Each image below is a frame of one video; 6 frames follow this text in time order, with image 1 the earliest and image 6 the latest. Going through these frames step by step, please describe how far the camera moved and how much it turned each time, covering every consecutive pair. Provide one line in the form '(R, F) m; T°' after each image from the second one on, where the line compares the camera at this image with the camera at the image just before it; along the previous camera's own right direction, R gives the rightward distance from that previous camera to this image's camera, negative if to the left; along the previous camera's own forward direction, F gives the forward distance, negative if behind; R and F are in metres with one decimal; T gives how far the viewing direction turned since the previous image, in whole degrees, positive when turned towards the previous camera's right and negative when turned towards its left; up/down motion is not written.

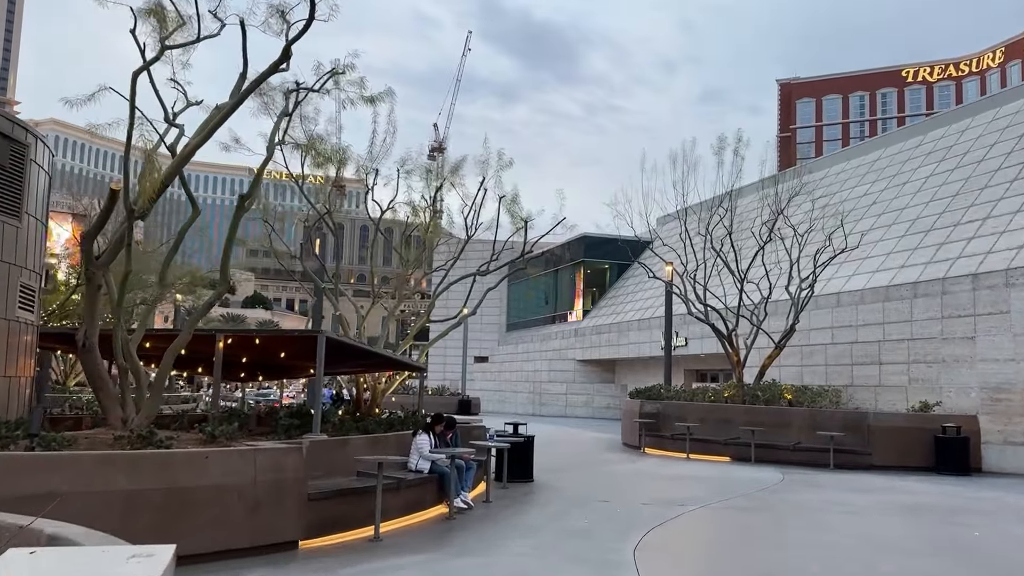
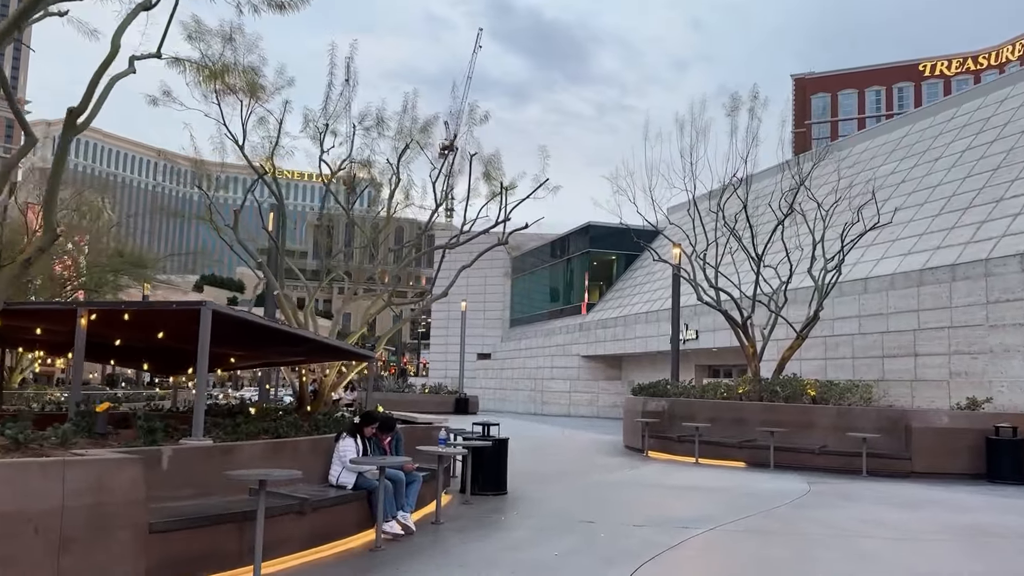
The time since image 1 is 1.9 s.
(+0.6, +2.4) m; -1°
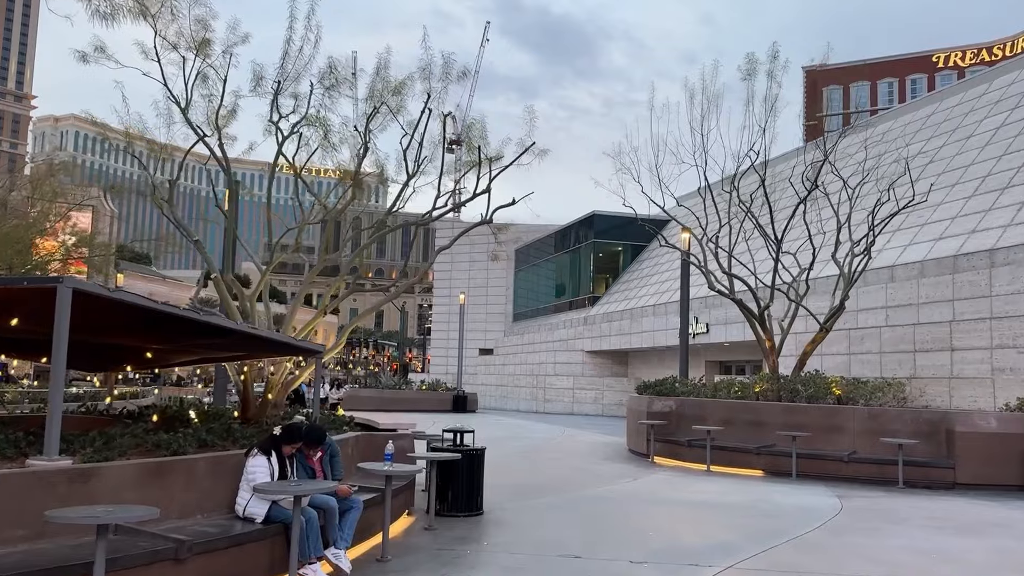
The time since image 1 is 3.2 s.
(+0.4, +1.8) m; -1°
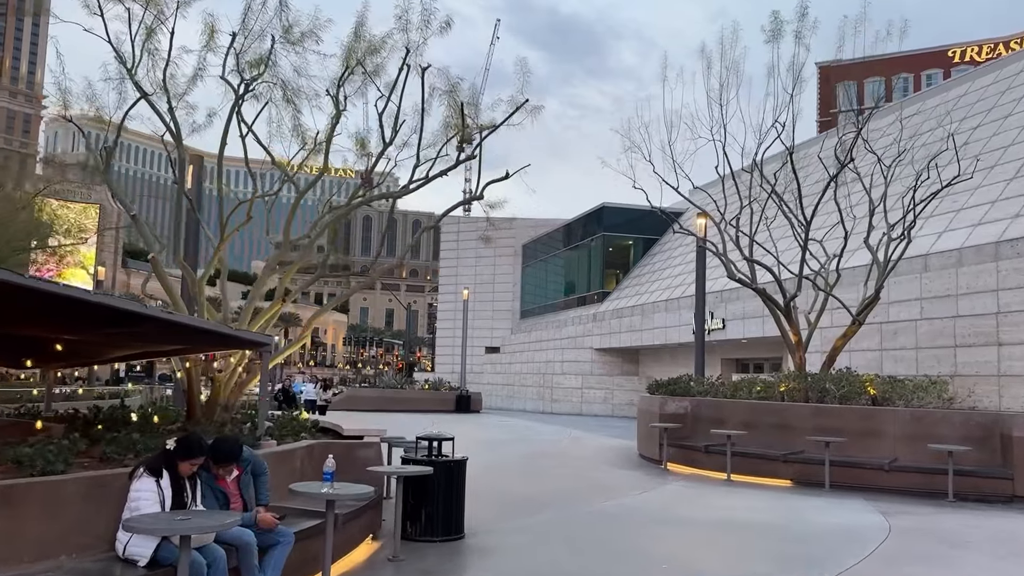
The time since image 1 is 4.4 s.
(+0.2, +1.6) m; -1°
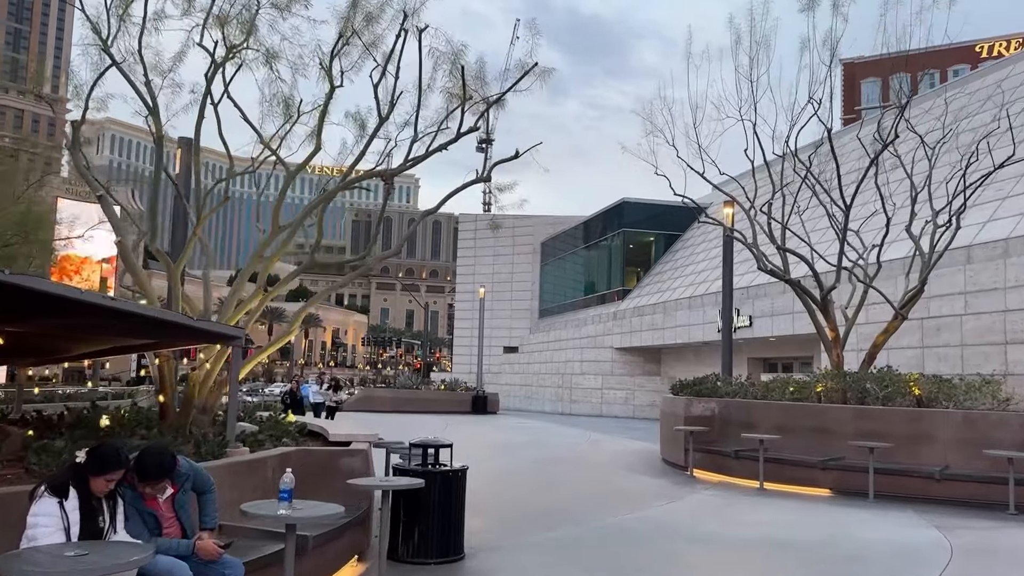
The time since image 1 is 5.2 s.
(+0.1, +1.0) m; -1°
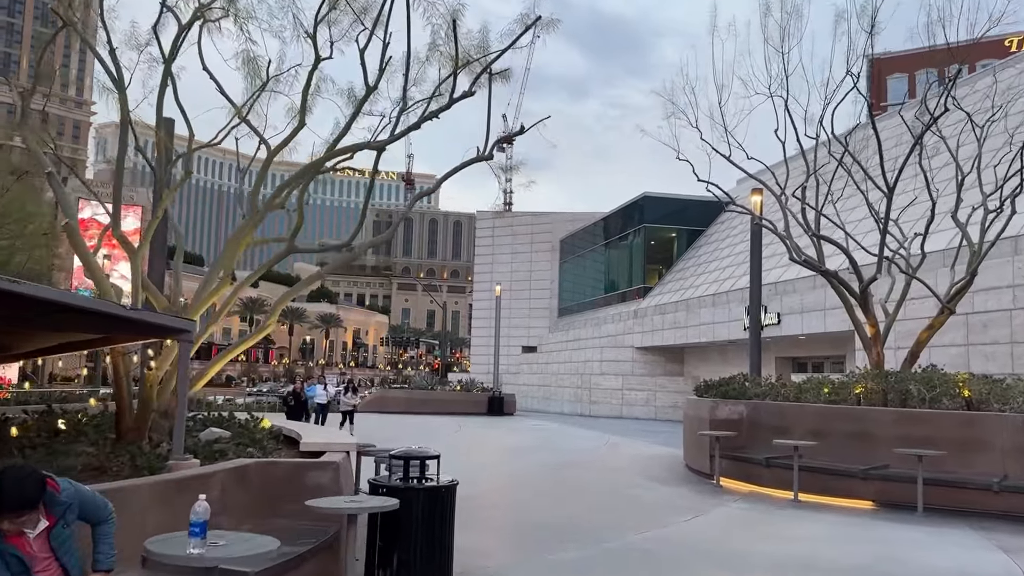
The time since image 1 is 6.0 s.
(+0.2, +1.0) m; -2°
